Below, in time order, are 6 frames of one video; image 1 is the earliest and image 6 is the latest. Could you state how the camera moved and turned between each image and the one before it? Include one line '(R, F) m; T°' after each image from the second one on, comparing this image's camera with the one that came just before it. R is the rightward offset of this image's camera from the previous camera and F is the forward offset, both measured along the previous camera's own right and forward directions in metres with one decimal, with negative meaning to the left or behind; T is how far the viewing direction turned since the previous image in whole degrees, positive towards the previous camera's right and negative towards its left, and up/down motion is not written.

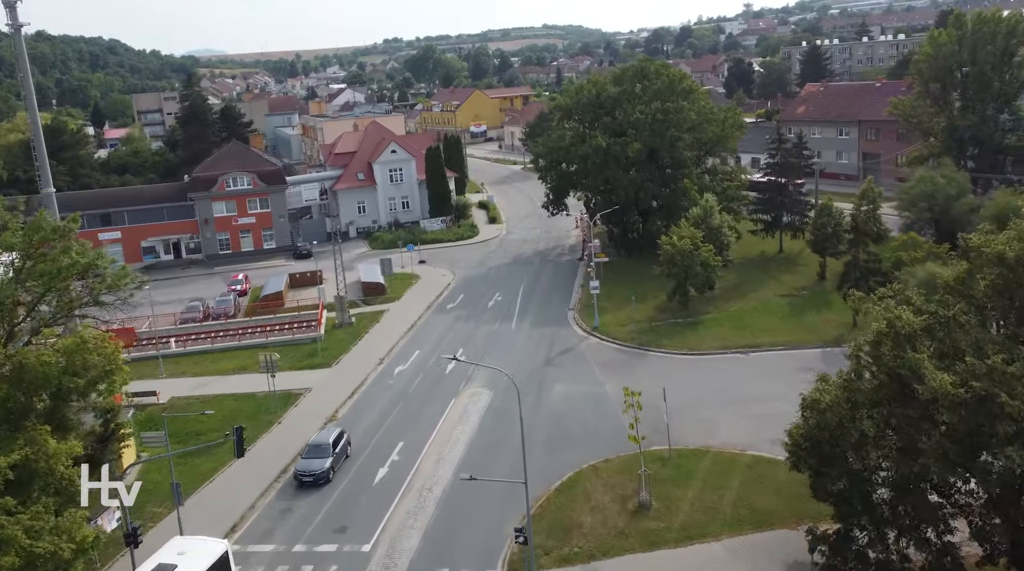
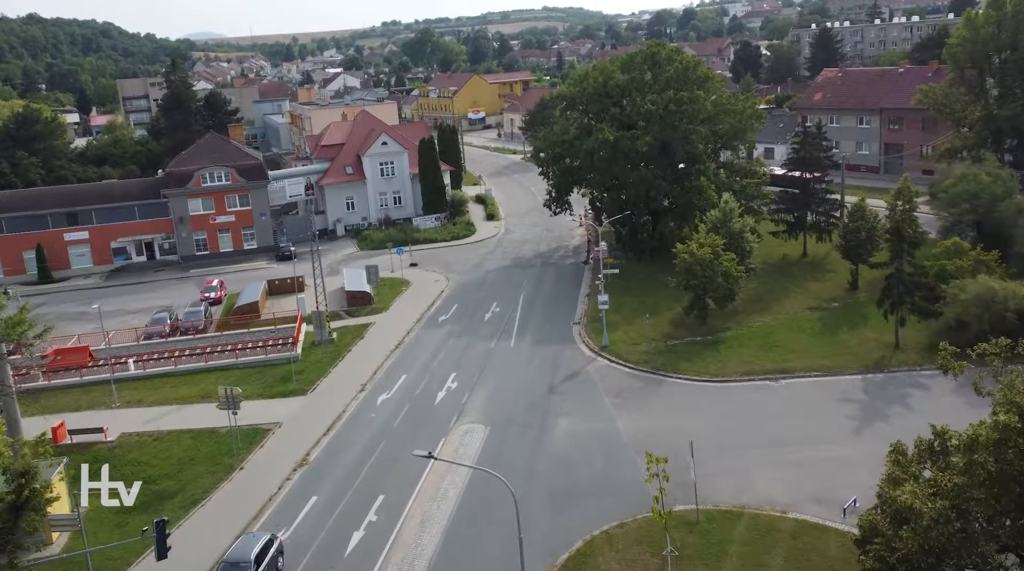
(+0.1, +4.7) m; 0°
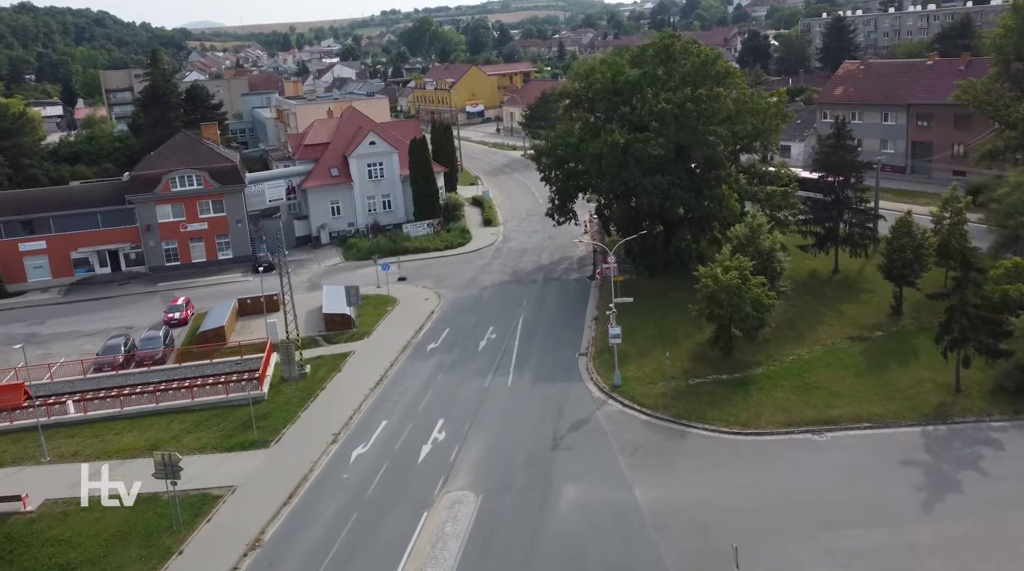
(+0.1, +5.2) m; 0°
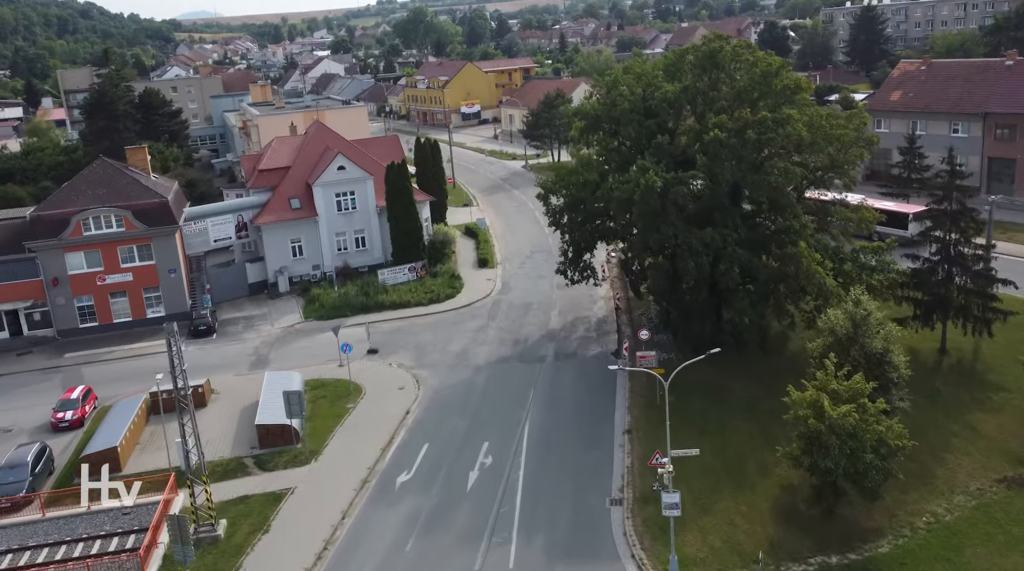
(-0.1, +11.4) m; 0°
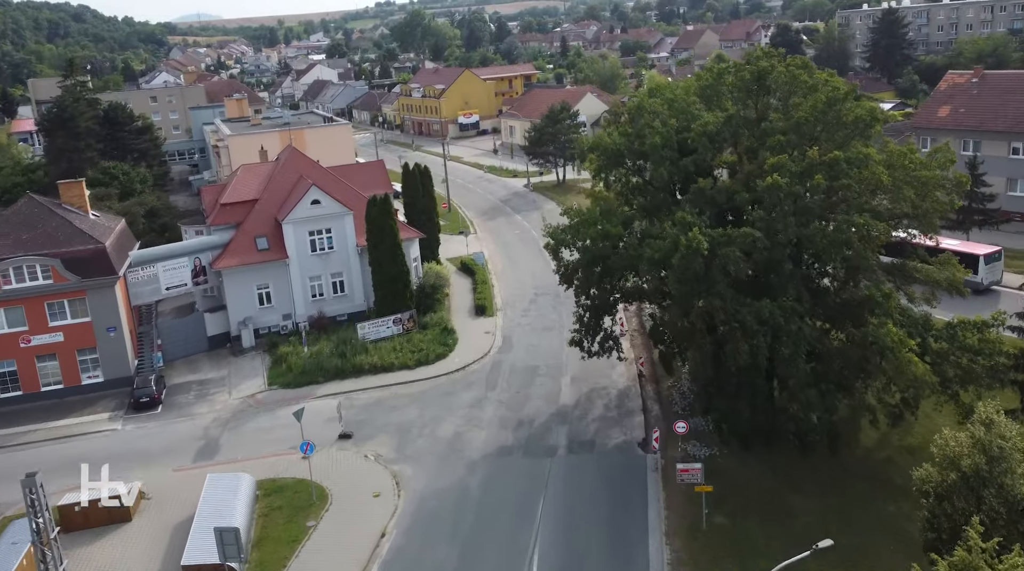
(-0.1, +7.2) m; 0°
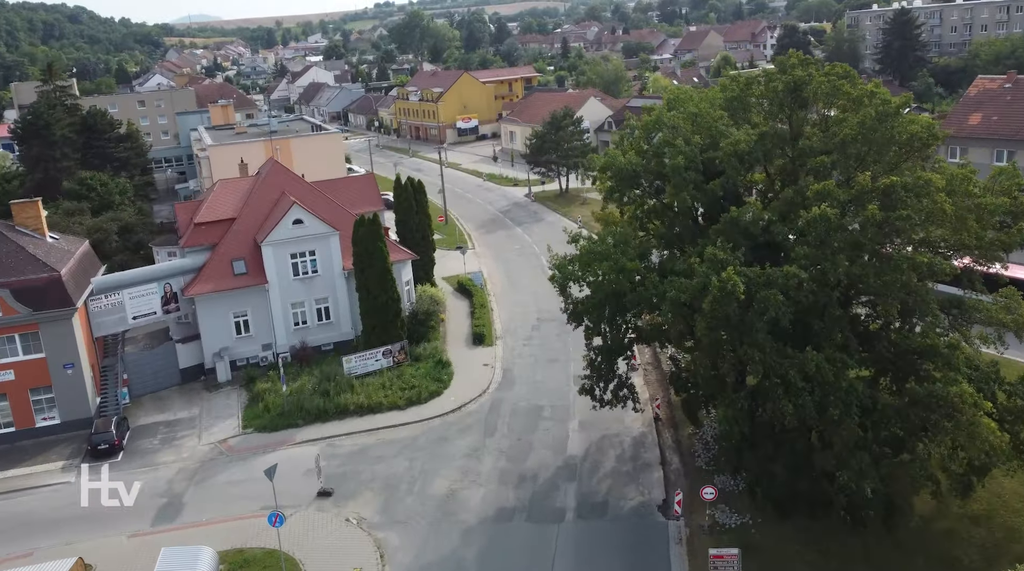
(0.0, +3.8) m; 0°
